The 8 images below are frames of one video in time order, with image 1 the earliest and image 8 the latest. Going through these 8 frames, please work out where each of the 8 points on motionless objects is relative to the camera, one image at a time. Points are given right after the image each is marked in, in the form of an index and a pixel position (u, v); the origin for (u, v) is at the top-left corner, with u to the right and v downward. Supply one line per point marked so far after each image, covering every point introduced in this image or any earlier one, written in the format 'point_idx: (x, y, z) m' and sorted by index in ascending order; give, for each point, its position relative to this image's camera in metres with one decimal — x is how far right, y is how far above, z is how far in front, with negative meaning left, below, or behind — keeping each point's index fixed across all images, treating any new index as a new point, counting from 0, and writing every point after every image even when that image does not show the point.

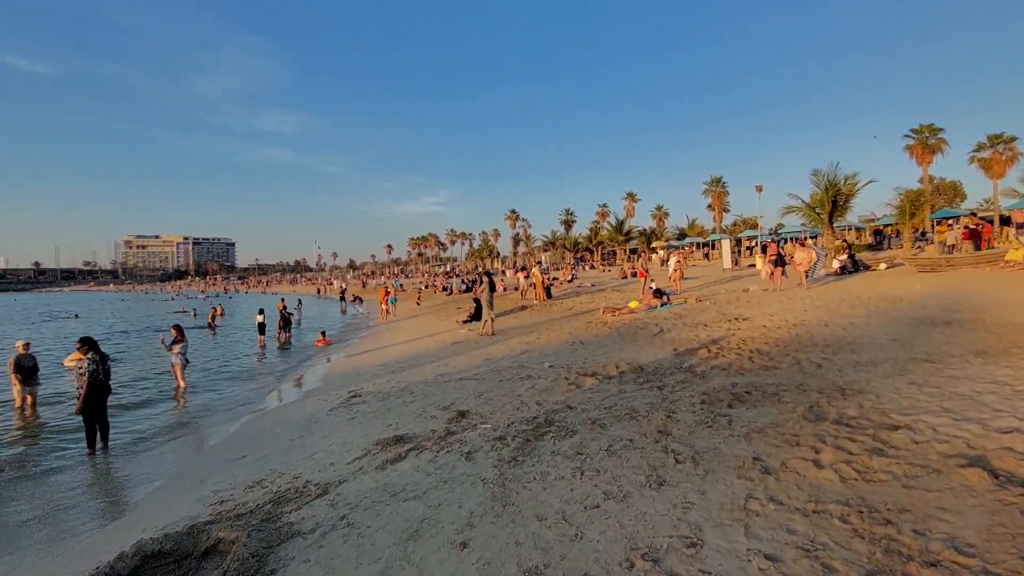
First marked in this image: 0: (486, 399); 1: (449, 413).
0: (-0.4, -1.7, +7.7) m
1: (-0.9, -1.8, +7.2) m
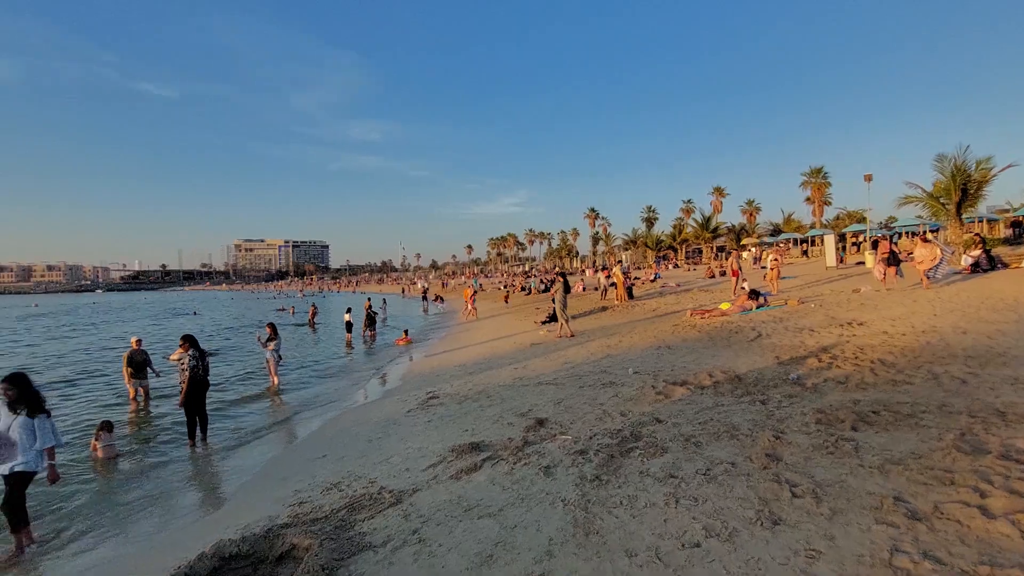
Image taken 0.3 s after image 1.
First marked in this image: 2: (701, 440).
0: (+0.8, -1.7, +7.2) m
1: (+0.2, -1.8, +6.9) m
2: (+2.0, -1.6, +5.2) m
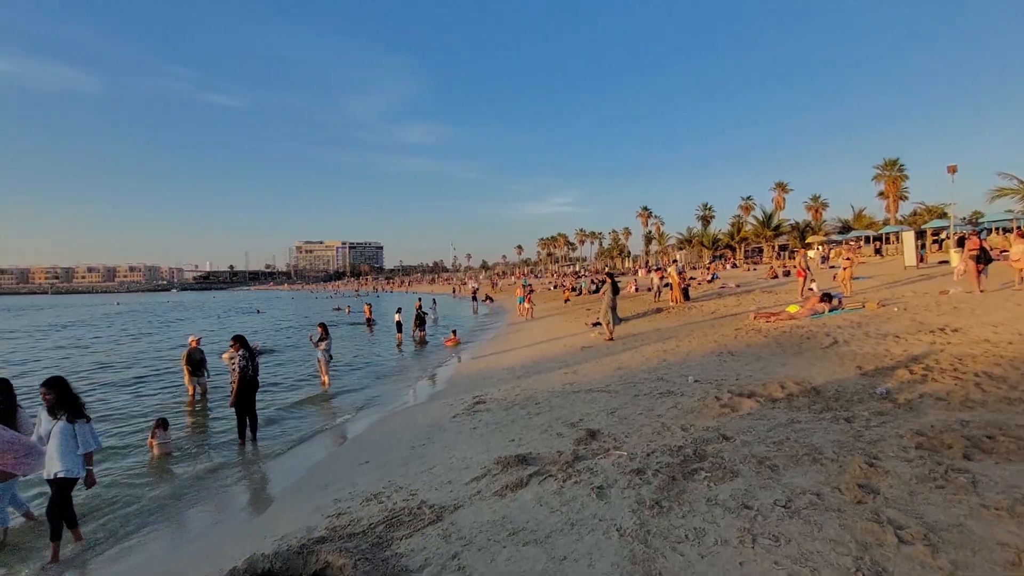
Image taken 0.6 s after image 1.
0: (+1.4, -1.7, +6.7) m
1: (+0.8, -1.8, +6.4) m
2: (+2.4, -1.6, +4.6) m
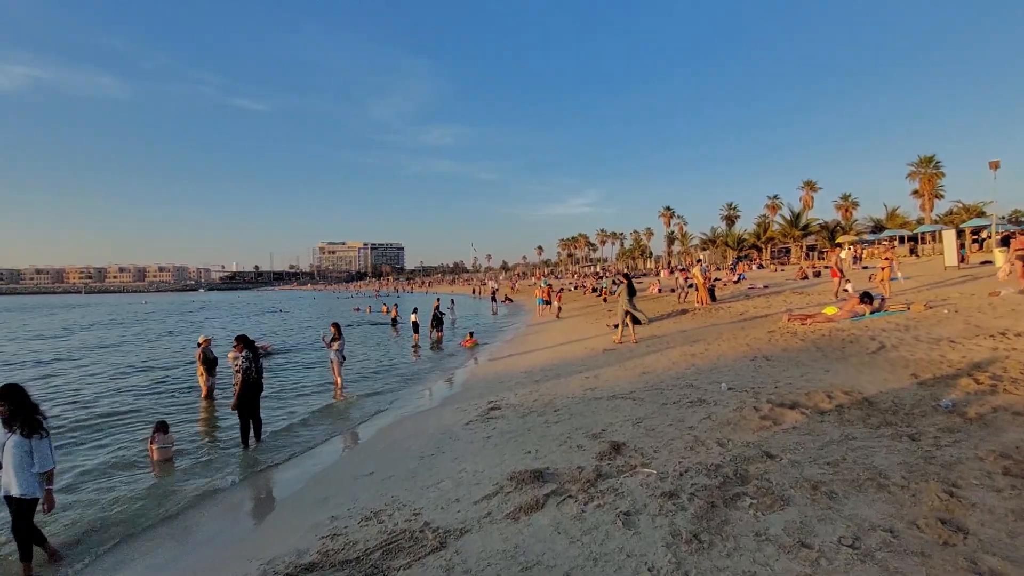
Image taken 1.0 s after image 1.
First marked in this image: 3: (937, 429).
0: (+1.6, -1.7, +6.1) m
1: (+1.0, -1.8, +5.8) m
2: (+2.5, -1.6, +4.0) m
3: (+4.2, -1.4, +5.0) m
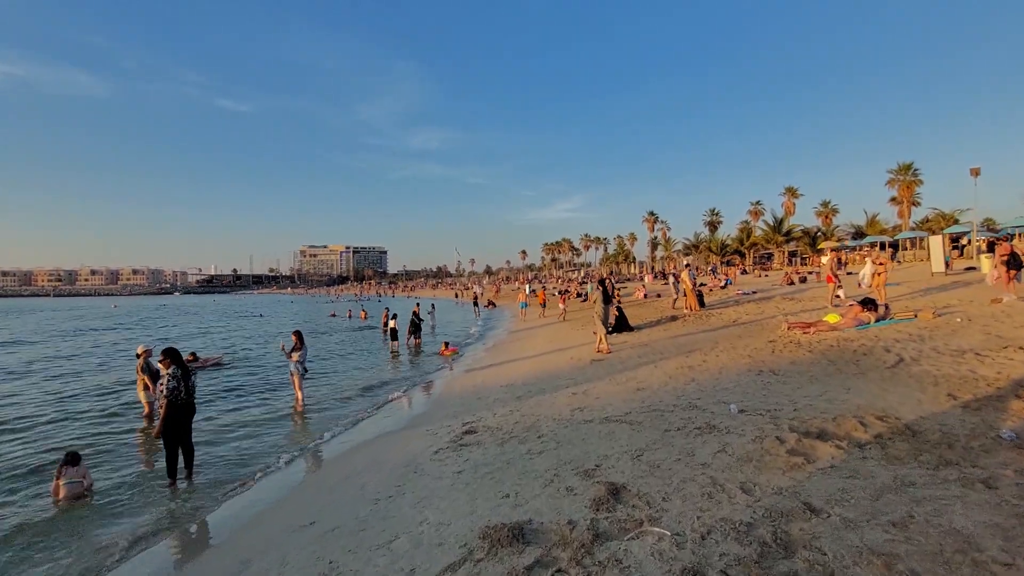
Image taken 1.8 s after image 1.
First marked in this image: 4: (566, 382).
0: (+1.4, -1.7, +5.0) m
1: (+0.8, -1.8, +4.7) m
2: (+2.3, -1.6, +2.9) m
3: (+3.9, -1.4, +4.0) m
4: (+1.1, -1.9, +10.2) m
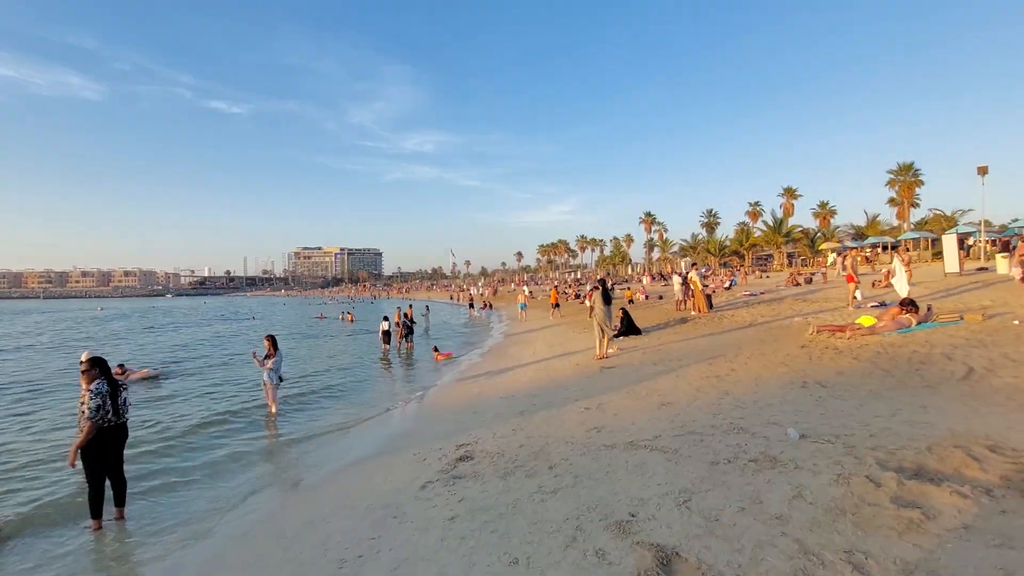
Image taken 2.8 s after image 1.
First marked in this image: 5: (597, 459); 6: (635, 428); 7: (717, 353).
0: (+1.4, -1.7, +3.8) m
1: (+0.8, -1.8, +3.5) m
2: (+2.4, -1.6, +1.7) m
3: (+4.0, -1.4, +2.8) m
4: (+1.1, -1.9, +9.0) m
5: (+0.9, -1.8, +5.4) m
6: (+1.5, -1.7, +6.2) m
7: (+4.4, -1.4, +10.9) m
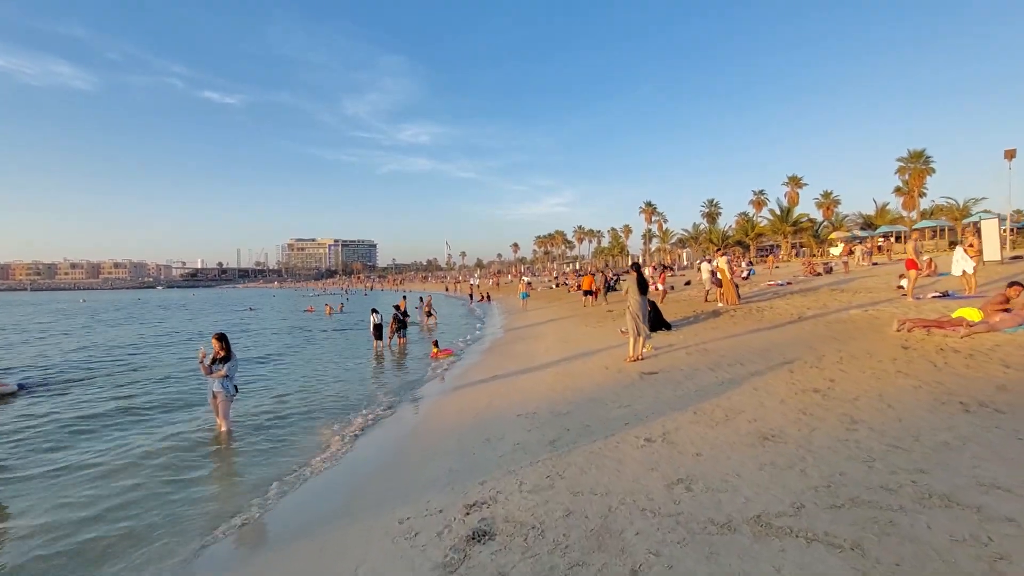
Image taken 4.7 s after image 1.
0: (+1.8, -1.5, +1.5) m
1: (+1.2, -1.6, +1.2) m
2: (+2.8, -1.5, -0.6) m
3: (+4.4, -1.3, +0.5) m
4: (+1.4, -1.6, +6.7) m
5: (+1.2, -1.6, +3.1) m
6: (+1.8, -1.5, +4.0) m
7: (+4.7, -1.1, +8.7) m
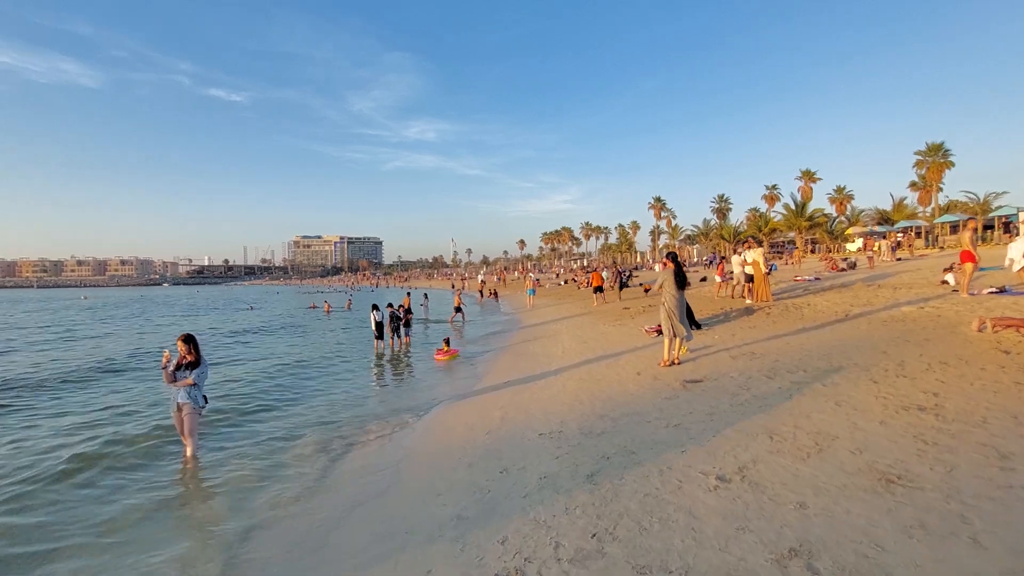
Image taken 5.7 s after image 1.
0: (+2.0, -1.5, +0.2) m
1: (+1.4, -1.6, -0.1) m
2: (+3.0, -1.4, -1.9) m
3: (+4.6, -1.2, -0.8) m
4: (+1.7, -1.5, +5.4) m
5: (+1.5, -1.5, +1.8) m
6: (+2.0, -1.4, +2.7) m
7: (+5.0, -1.0, +7.3) m
